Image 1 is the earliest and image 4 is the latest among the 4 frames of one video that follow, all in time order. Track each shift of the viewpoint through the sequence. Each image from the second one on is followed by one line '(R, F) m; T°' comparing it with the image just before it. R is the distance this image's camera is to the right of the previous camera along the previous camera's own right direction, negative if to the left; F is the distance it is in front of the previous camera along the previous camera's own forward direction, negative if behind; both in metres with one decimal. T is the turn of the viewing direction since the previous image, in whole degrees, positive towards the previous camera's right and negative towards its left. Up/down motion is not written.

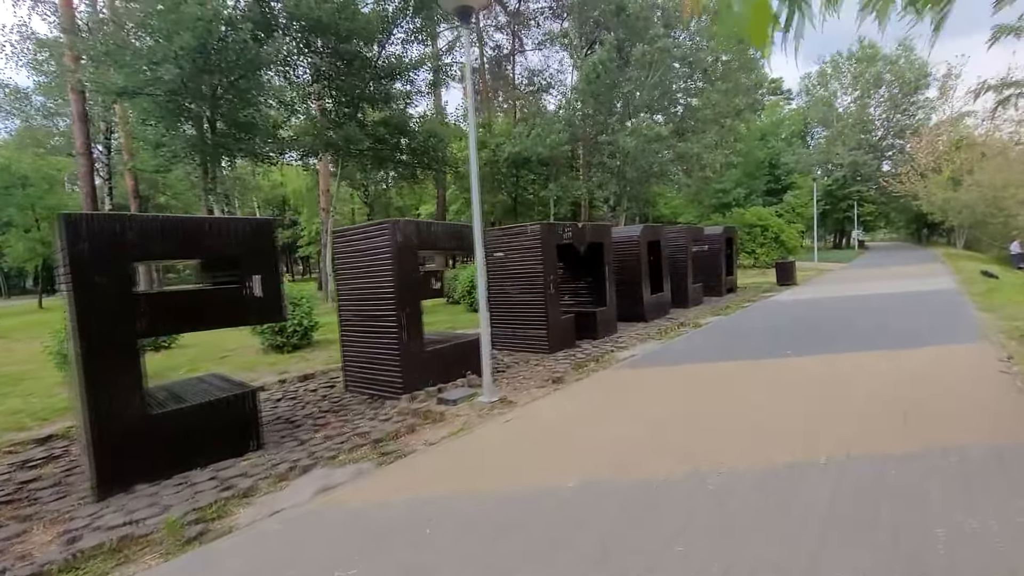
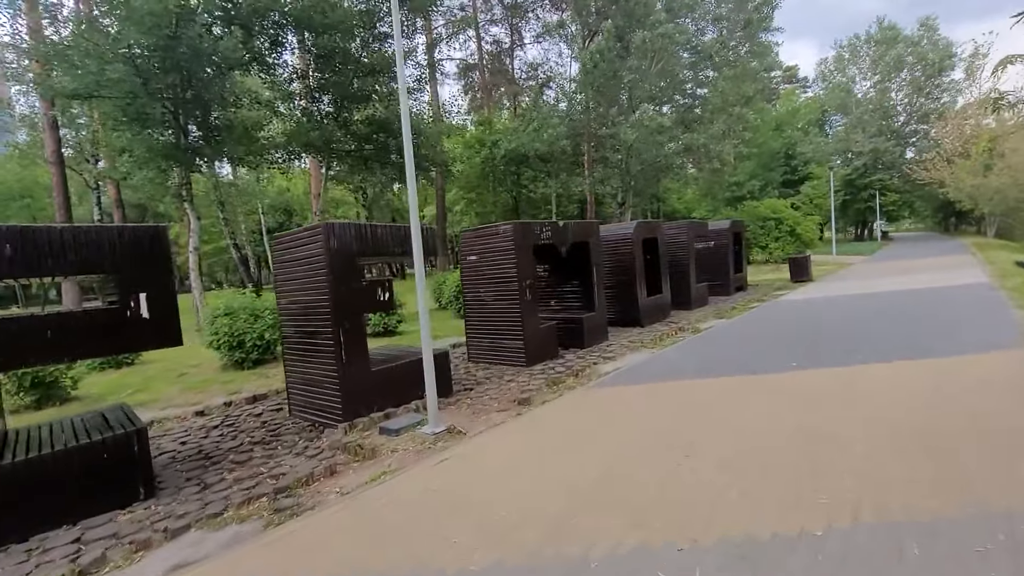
(+0.7, +0.8) m; -2°
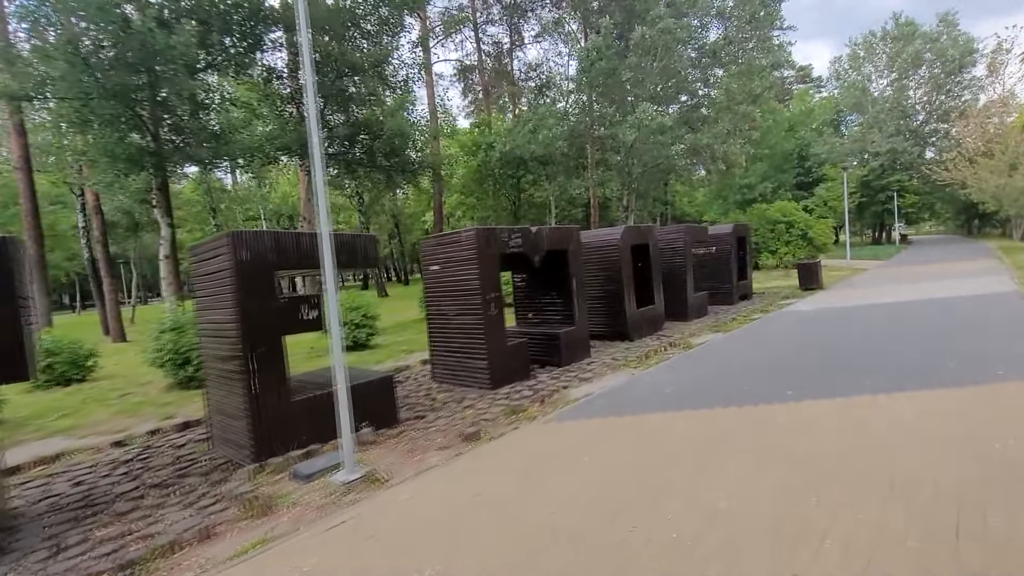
(+0.7, +0.8) m; -1°
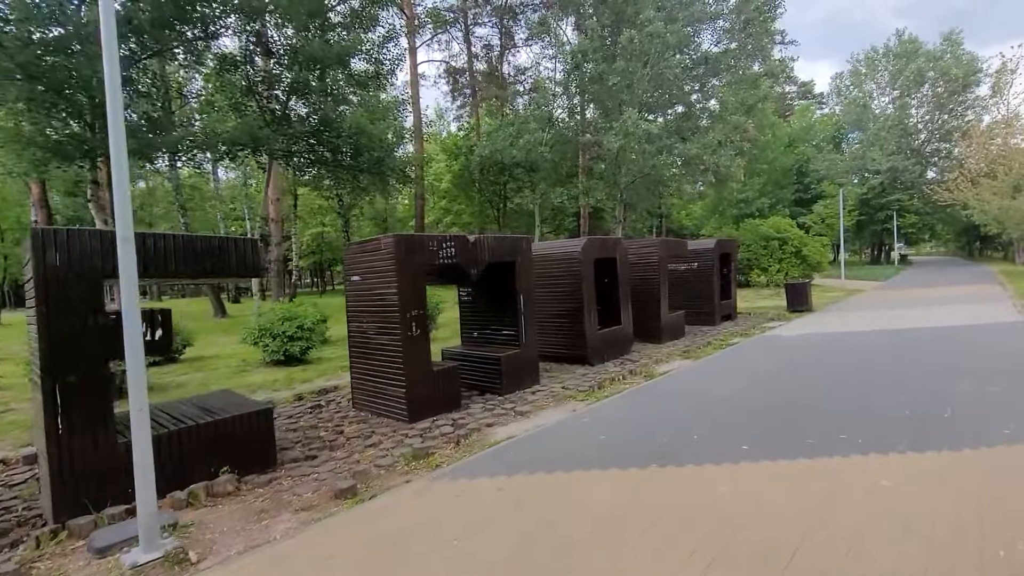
(+0.9, +0.9) m; 0°
